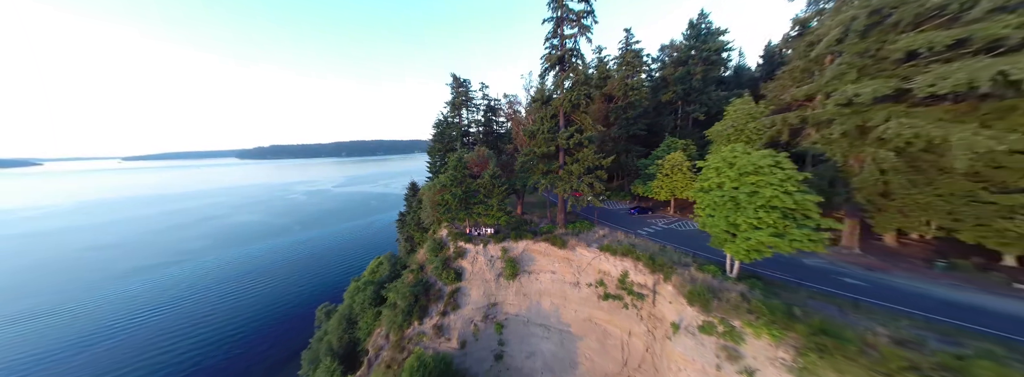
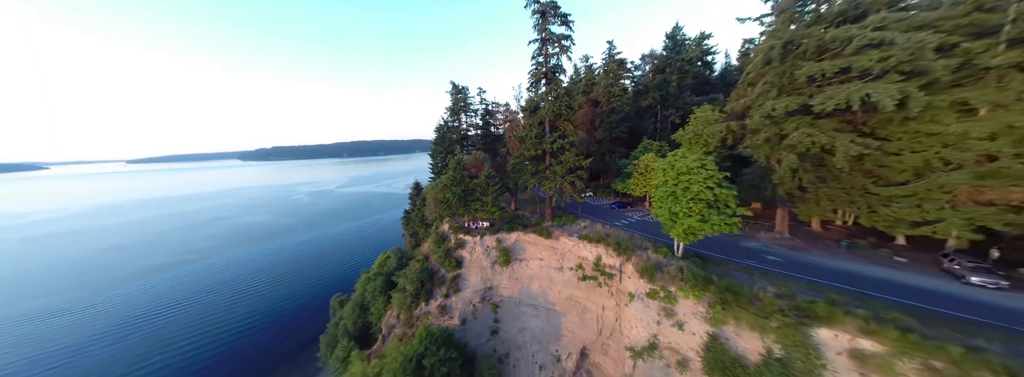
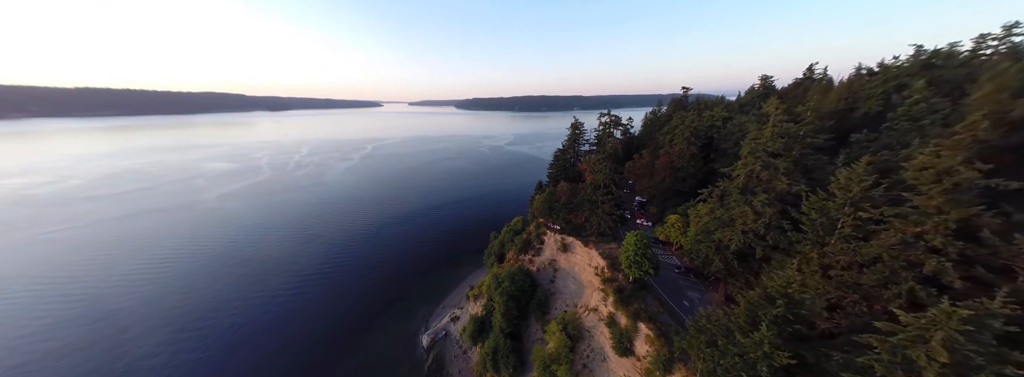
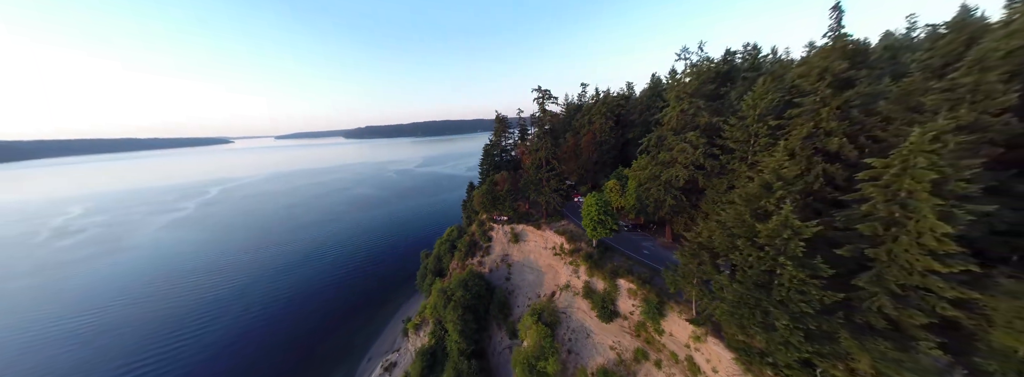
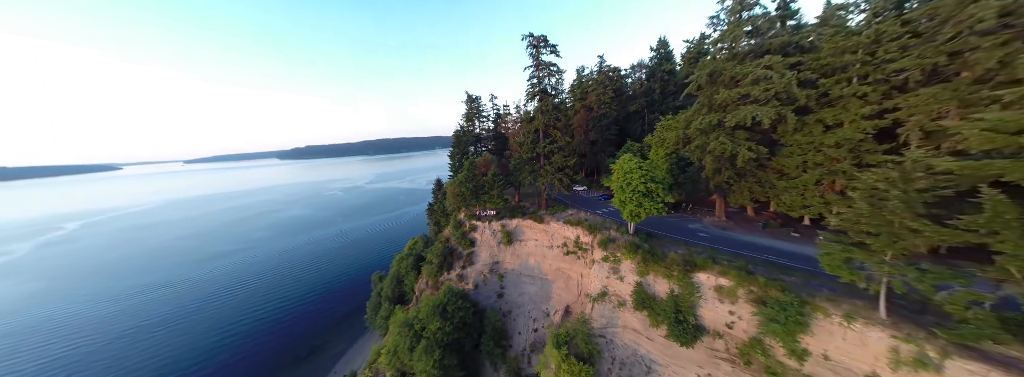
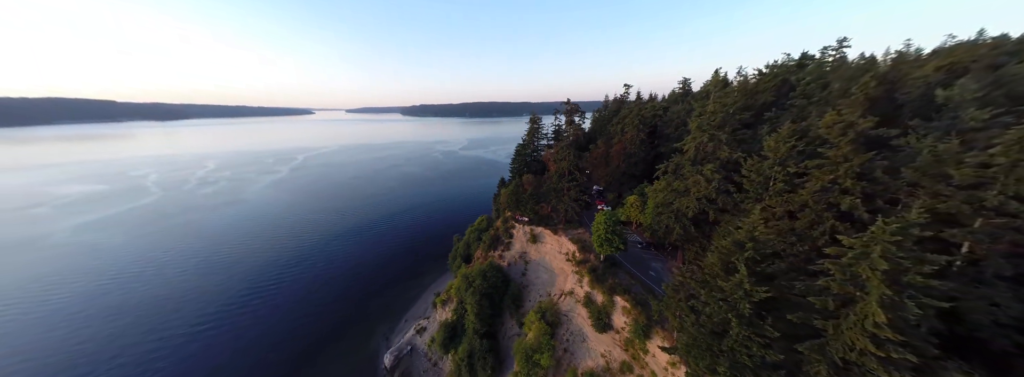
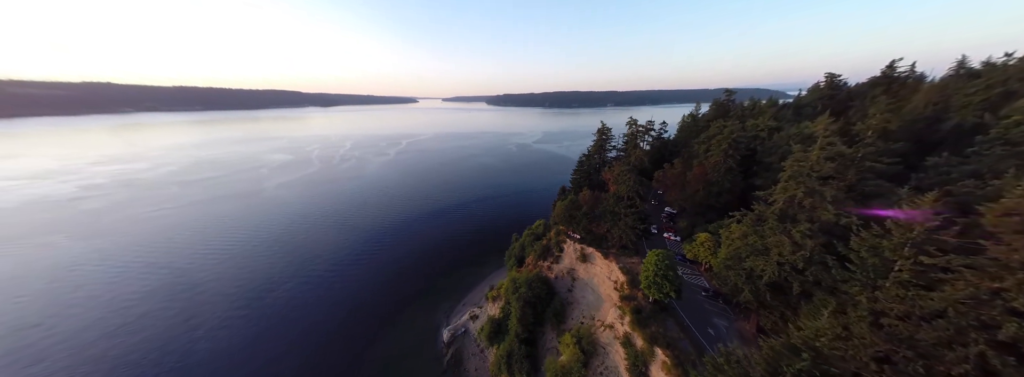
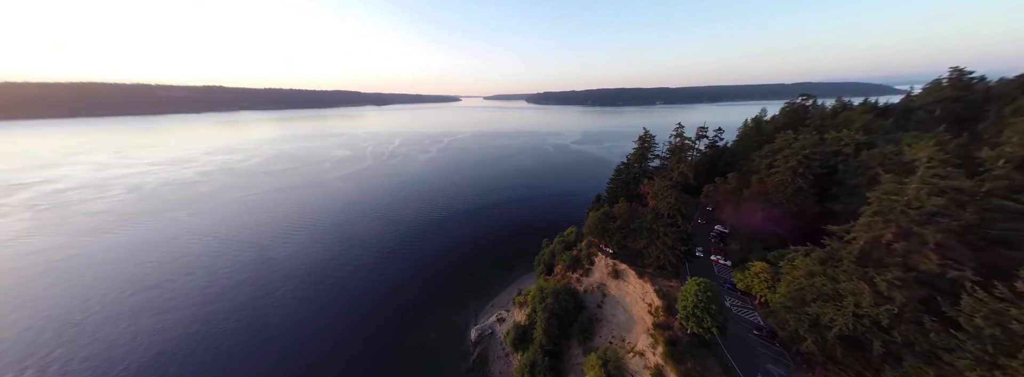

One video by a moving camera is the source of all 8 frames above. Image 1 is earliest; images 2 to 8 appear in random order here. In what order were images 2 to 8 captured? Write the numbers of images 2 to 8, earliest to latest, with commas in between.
2, 5, 4, 6, 3, 7, 8
